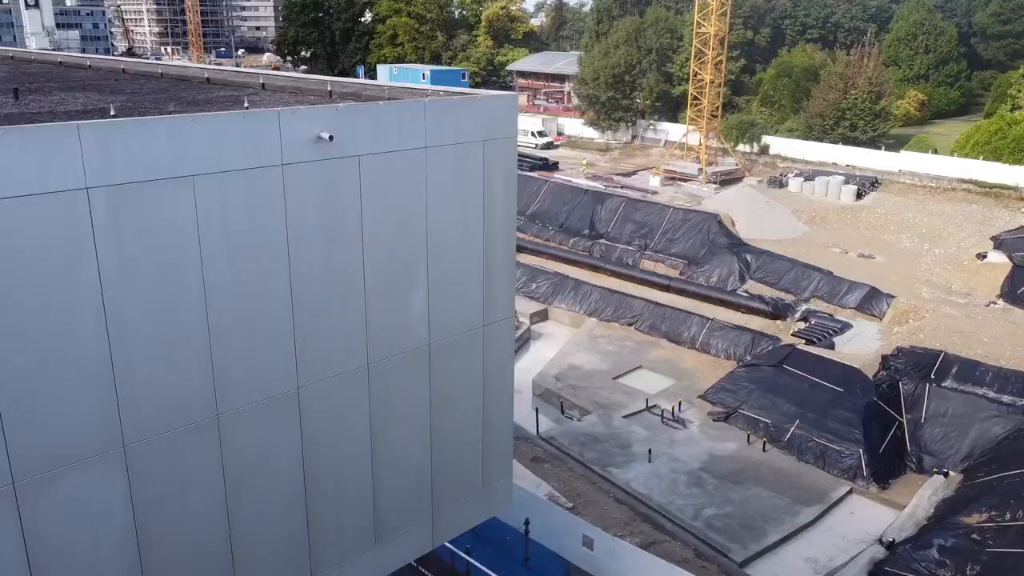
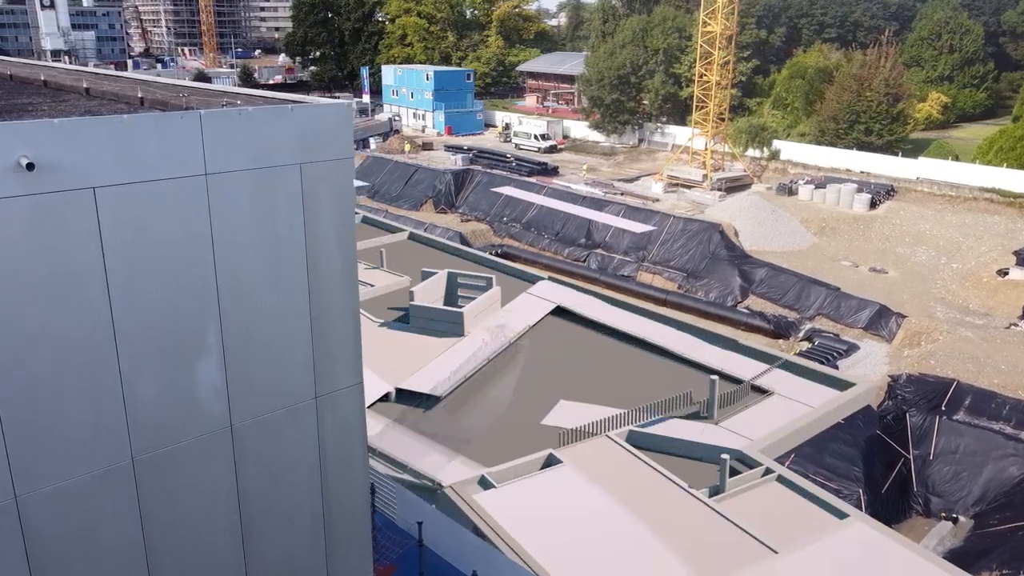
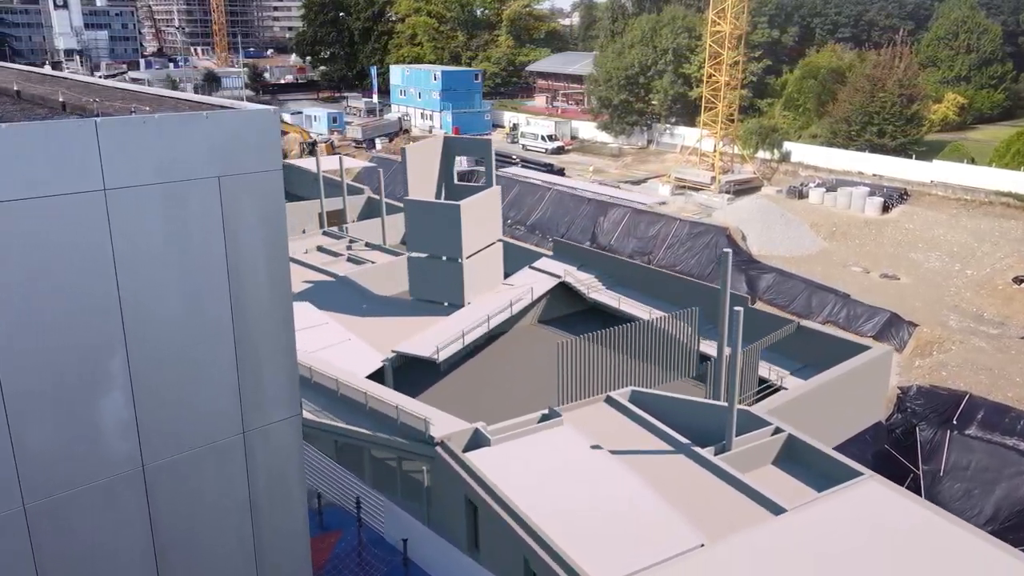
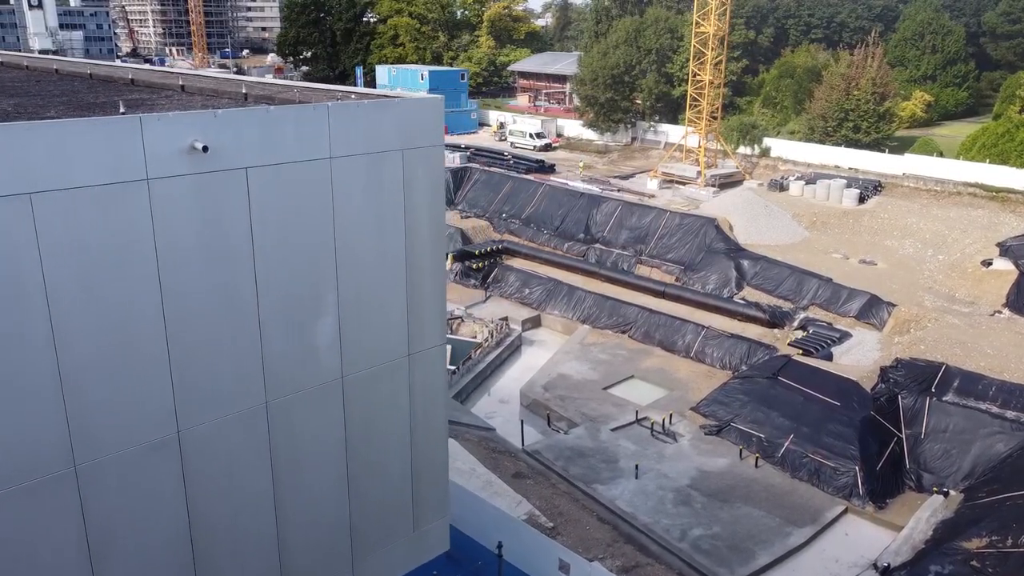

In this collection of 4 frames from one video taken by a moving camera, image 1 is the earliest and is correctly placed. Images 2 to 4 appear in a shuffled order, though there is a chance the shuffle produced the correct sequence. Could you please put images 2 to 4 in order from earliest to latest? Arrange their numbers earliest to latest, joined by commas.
4, 2, 3
